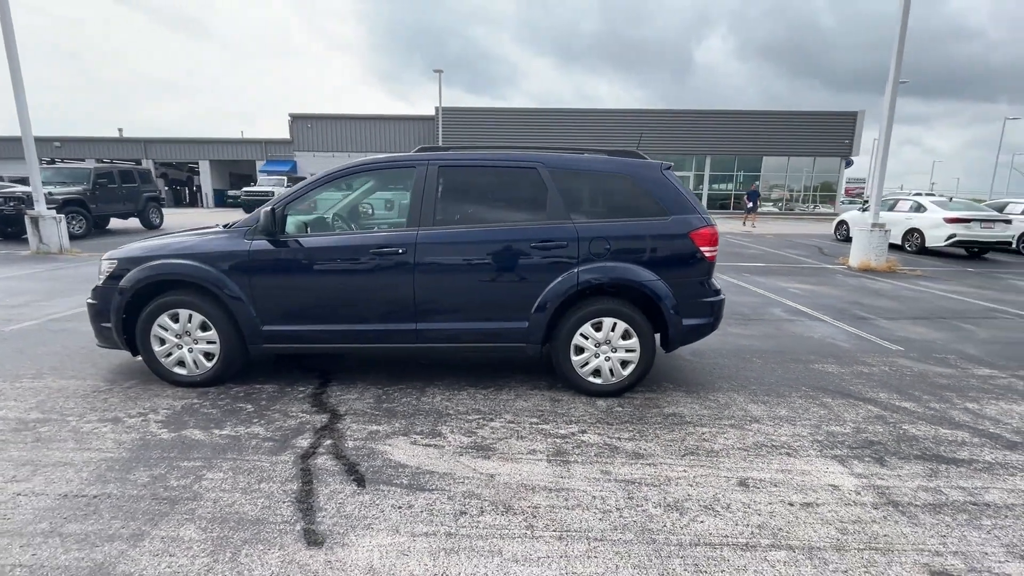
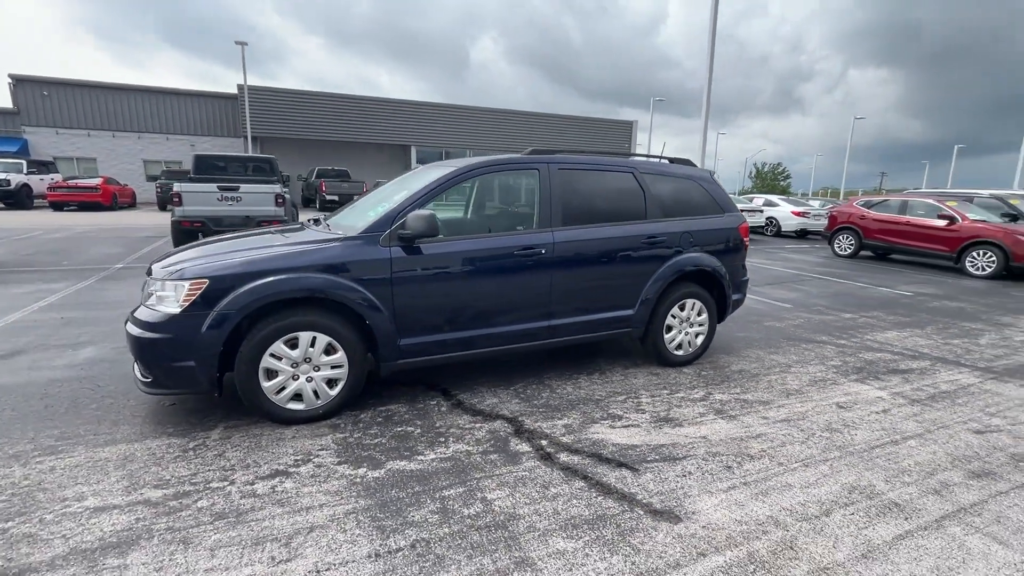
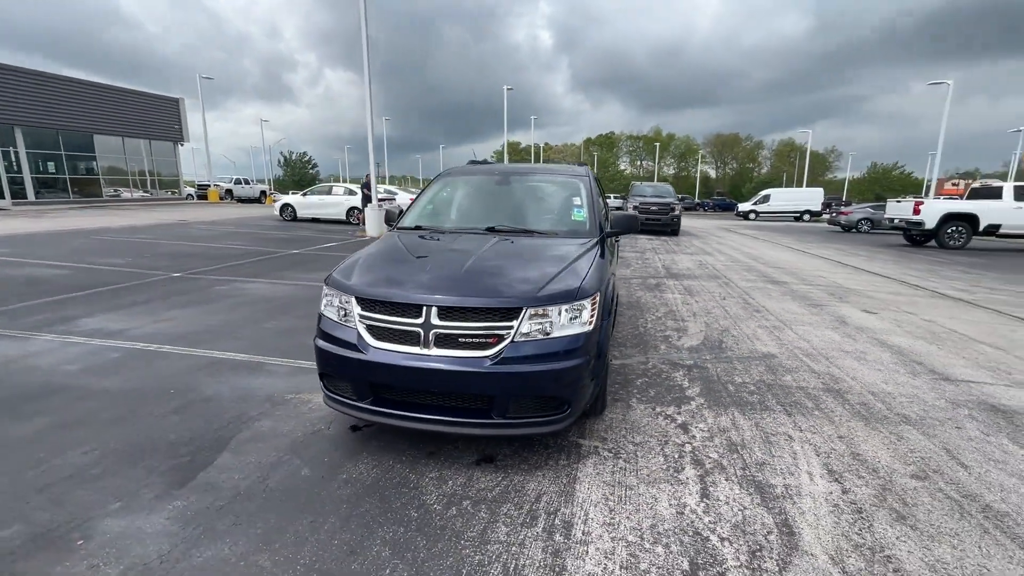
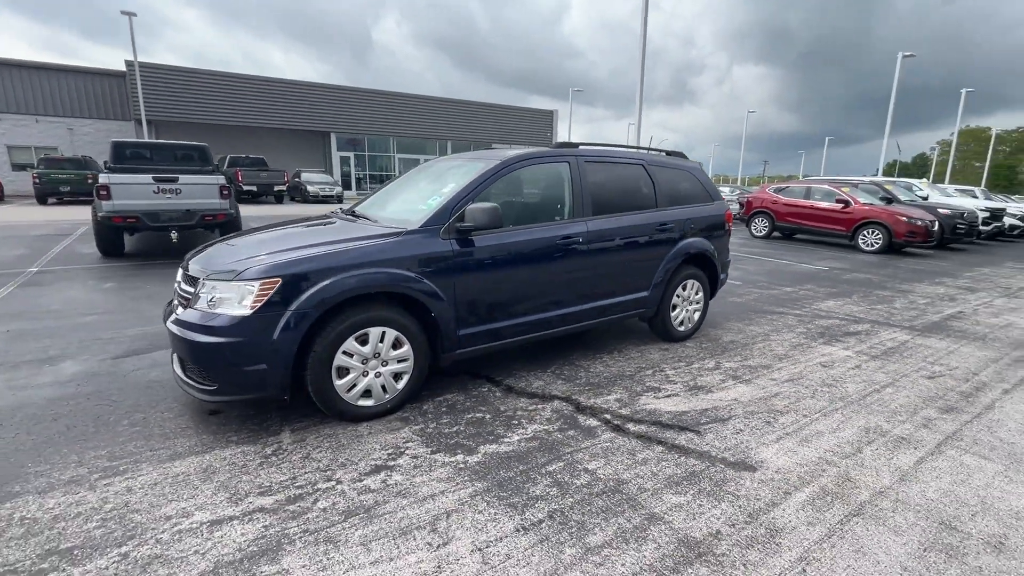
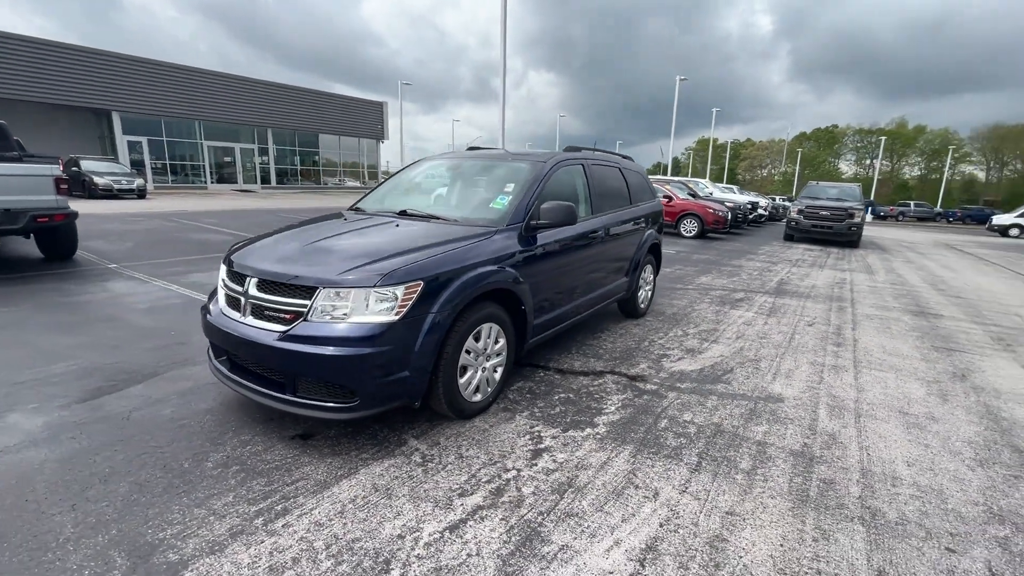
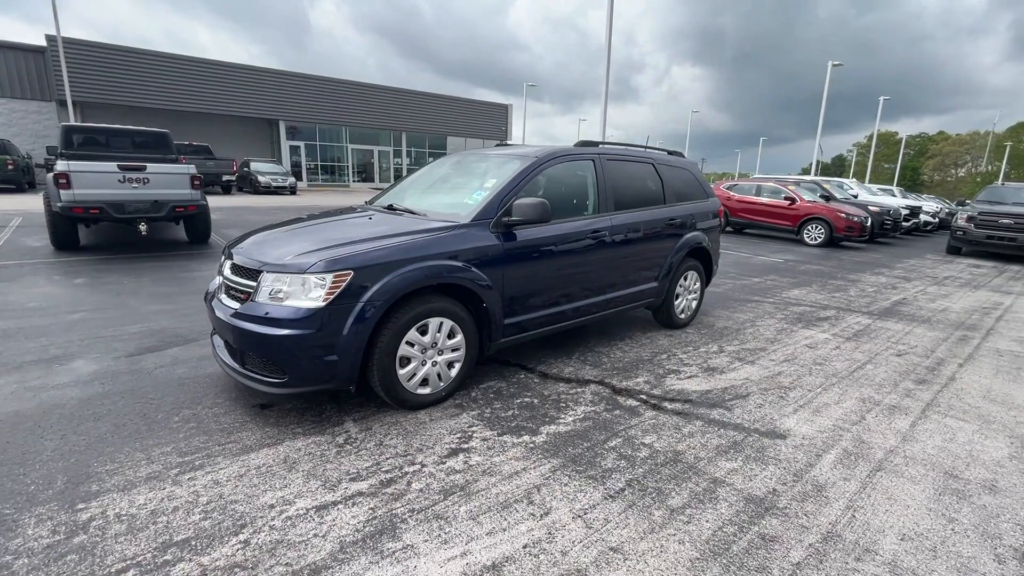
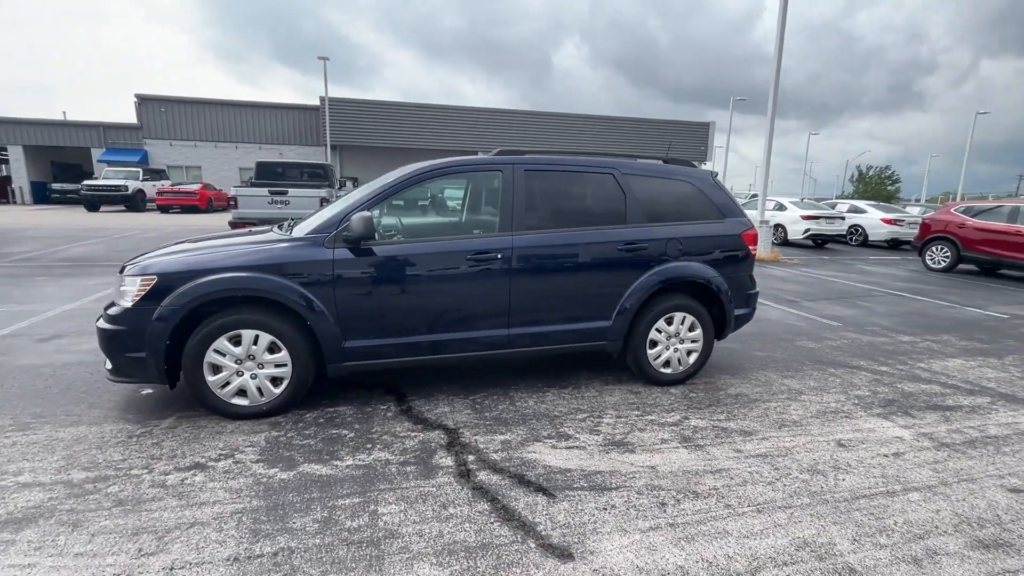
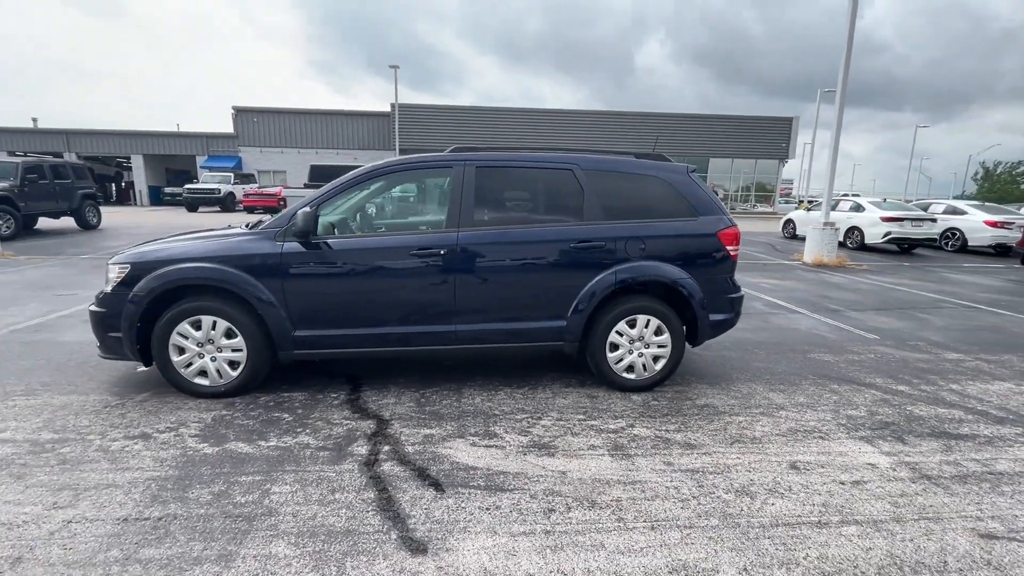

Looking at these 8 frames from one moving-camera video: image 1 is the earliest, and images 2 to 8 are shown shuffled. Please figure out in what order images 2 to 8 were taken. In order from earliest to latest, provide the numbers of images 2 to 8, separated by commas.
8, 7, 2, 4, 6, 5, 3
